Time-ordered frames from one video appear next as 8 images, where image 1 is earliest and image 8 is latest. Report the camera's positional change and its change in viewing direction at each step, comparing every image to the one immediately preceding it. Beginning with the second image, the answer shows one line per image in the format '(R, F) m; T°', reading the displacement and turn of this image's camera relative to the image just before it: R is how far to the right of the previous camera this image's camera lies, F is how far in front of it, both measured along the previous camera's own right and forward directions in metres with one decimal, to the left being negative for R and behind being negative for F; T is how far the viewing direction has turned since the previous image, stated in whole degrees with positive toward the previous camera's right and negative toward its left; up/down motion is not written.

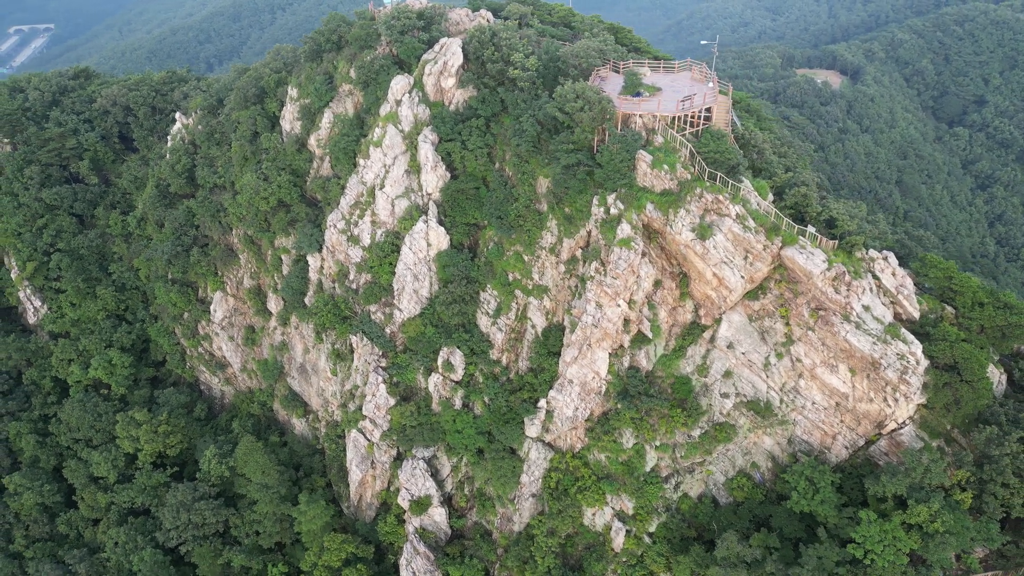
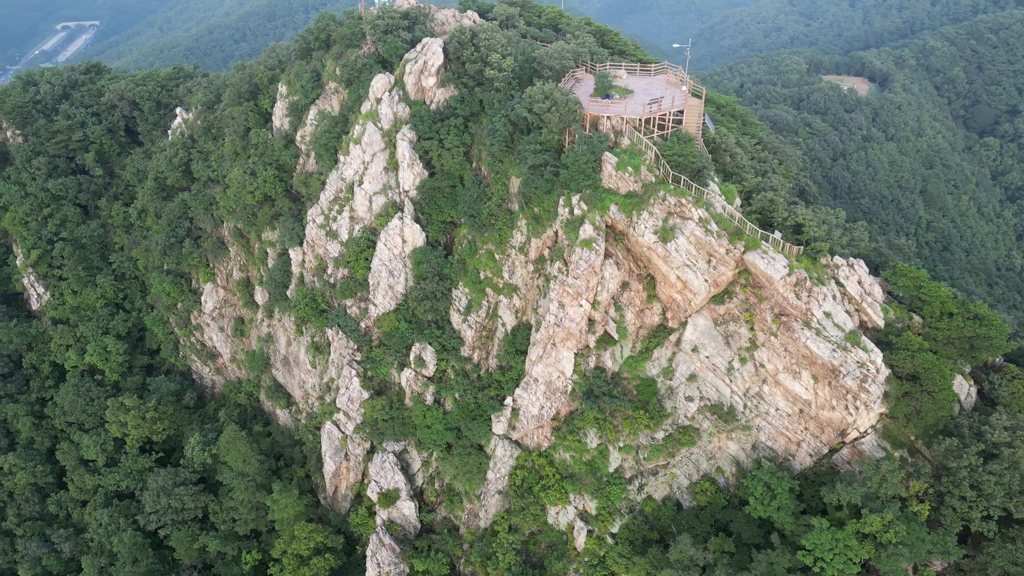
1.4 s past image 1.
(+2.5, -0.2) m; -2°
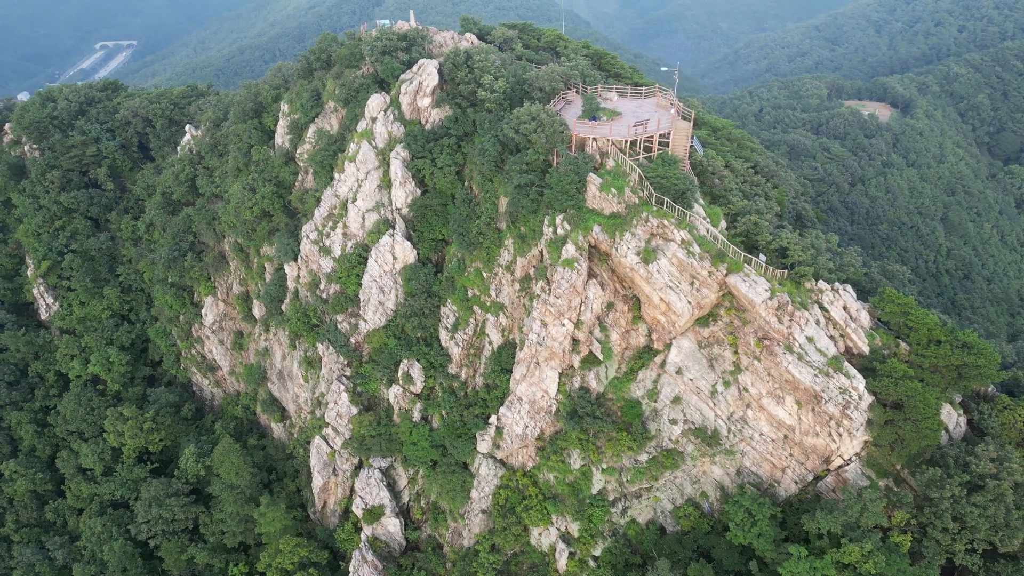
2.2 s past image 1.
(+1.4, -0.1) m; -1°
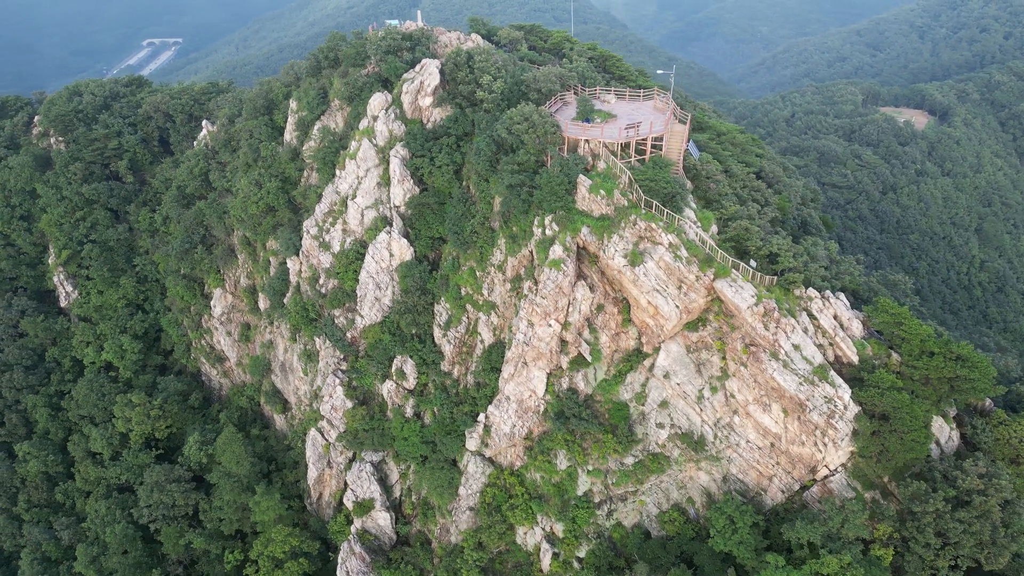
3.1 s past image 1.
(+1.6, -0.1) m; -2°
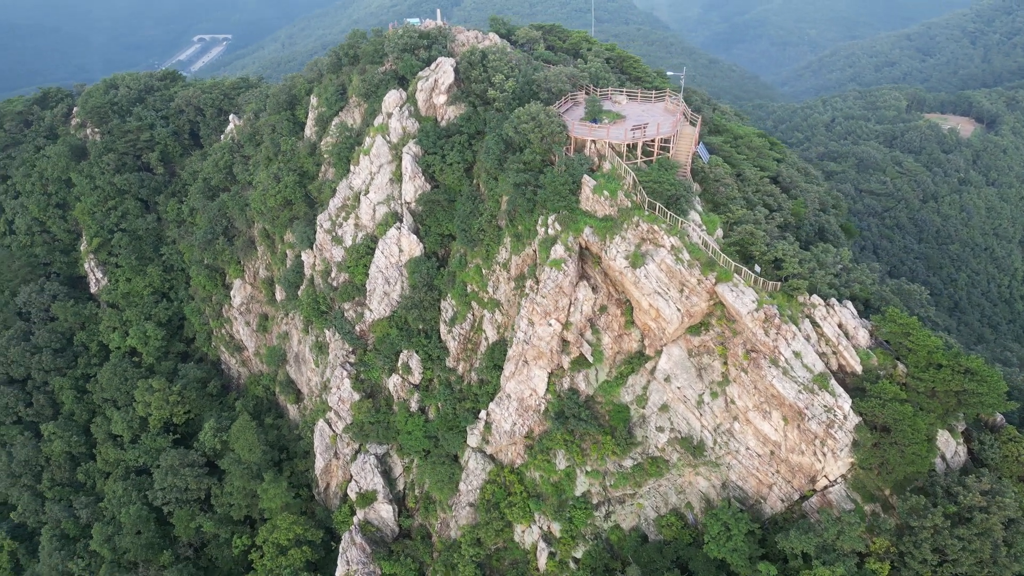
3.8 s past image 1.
(+1.2, -0.1) m; -3°
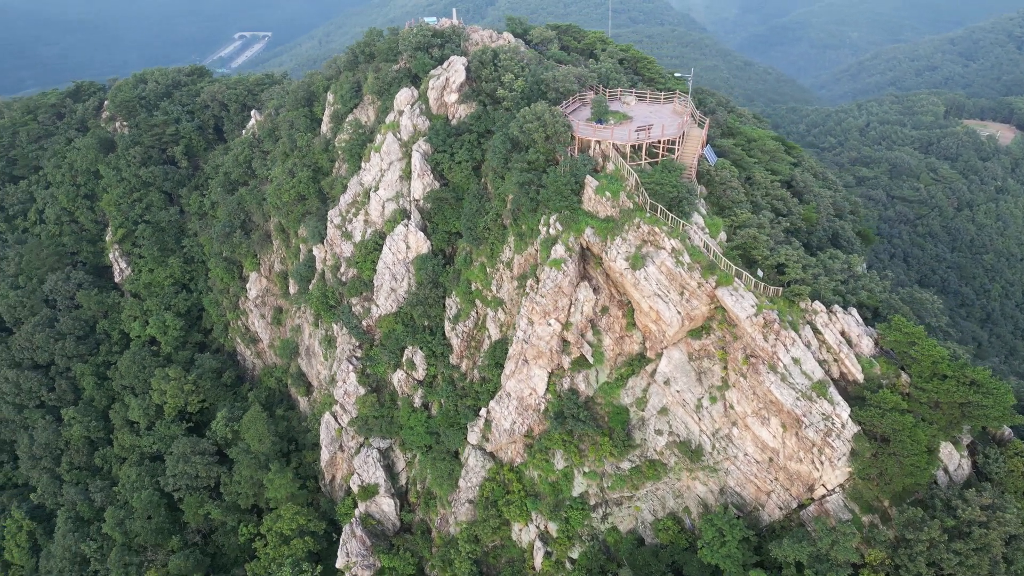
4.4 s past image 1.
(+1.0, -0.1) m; -2°
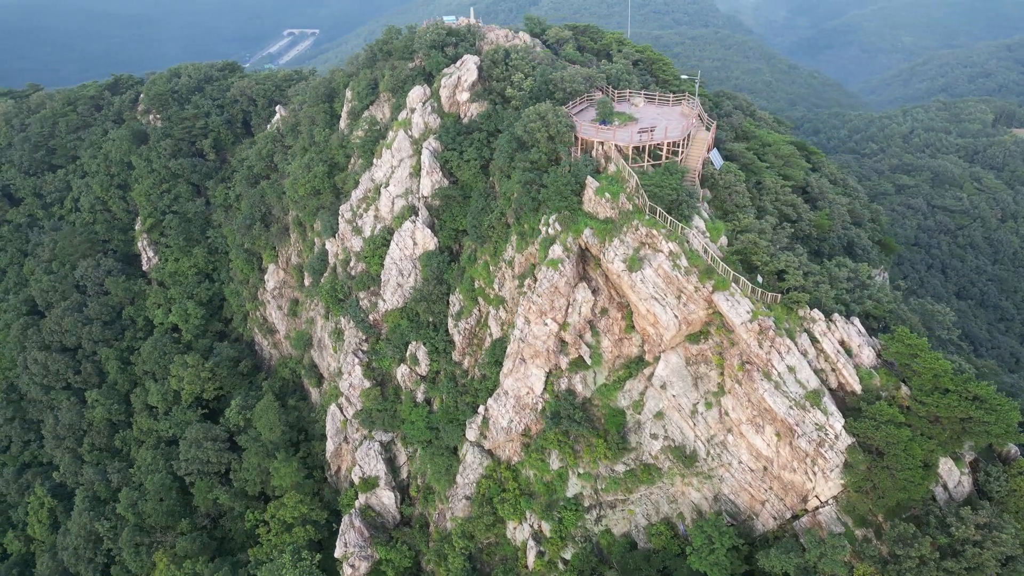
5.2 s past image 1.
(+1.4, -0.1) m; -3°
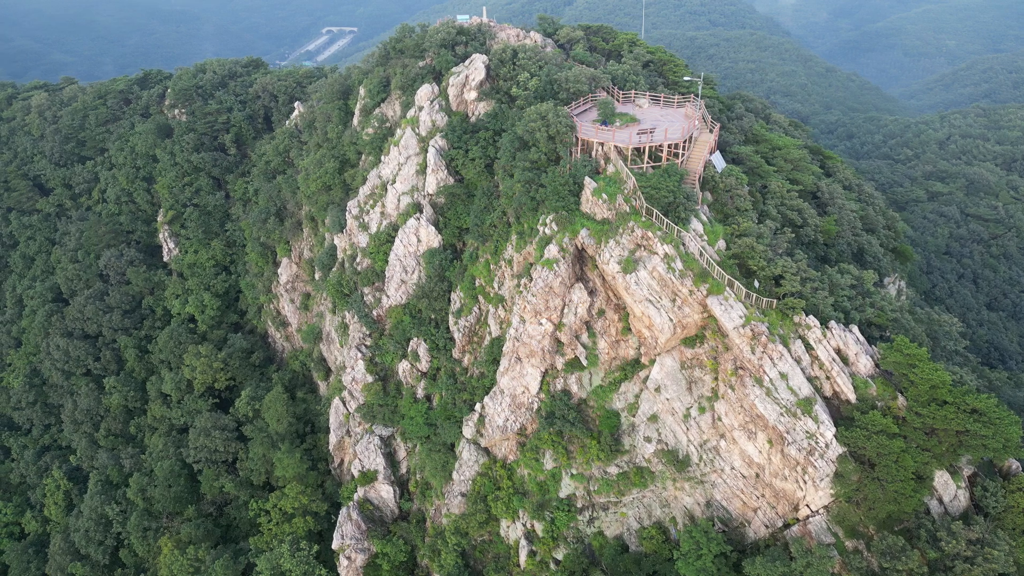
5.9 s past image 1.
(+1.2, -0.1) m; -2°
